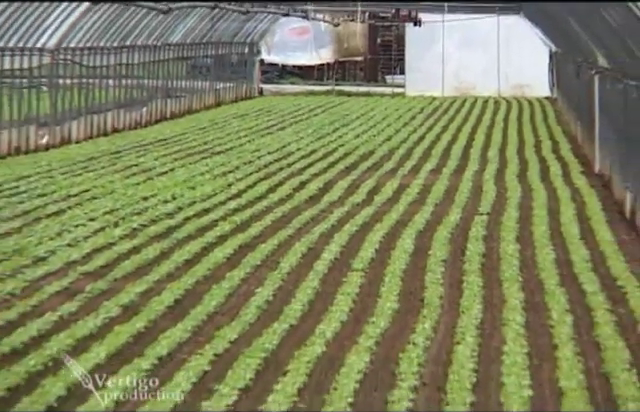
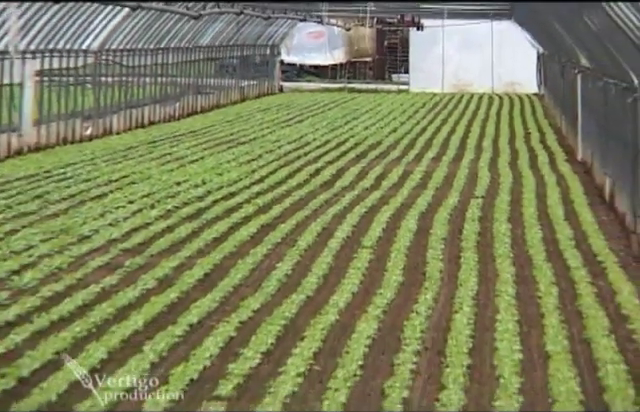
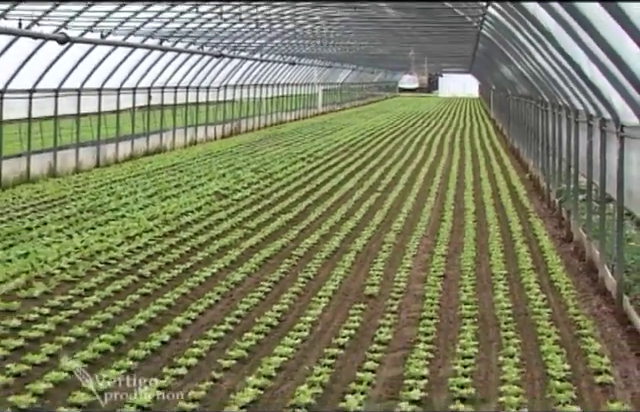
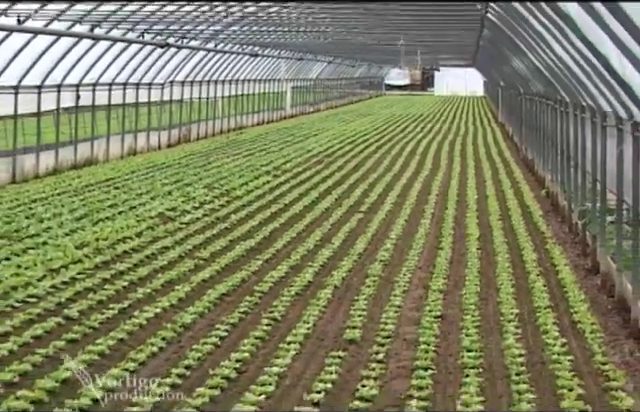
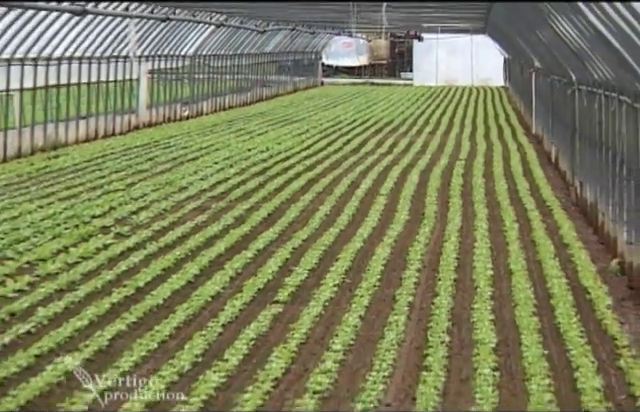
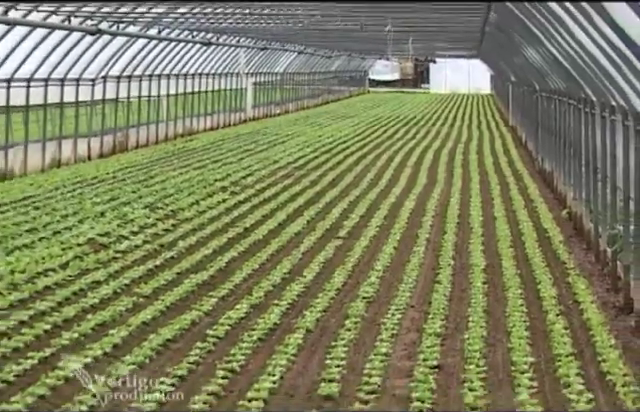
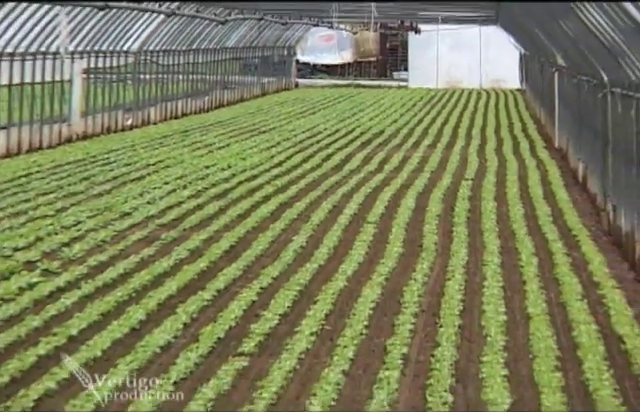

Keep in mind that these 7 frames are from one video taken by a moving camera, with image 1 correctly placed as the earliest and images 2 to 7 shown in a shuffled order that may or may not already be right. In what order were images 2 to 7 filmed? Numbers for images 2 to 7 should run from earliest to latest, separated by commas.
2, 7, 5, 6, 4, 3
